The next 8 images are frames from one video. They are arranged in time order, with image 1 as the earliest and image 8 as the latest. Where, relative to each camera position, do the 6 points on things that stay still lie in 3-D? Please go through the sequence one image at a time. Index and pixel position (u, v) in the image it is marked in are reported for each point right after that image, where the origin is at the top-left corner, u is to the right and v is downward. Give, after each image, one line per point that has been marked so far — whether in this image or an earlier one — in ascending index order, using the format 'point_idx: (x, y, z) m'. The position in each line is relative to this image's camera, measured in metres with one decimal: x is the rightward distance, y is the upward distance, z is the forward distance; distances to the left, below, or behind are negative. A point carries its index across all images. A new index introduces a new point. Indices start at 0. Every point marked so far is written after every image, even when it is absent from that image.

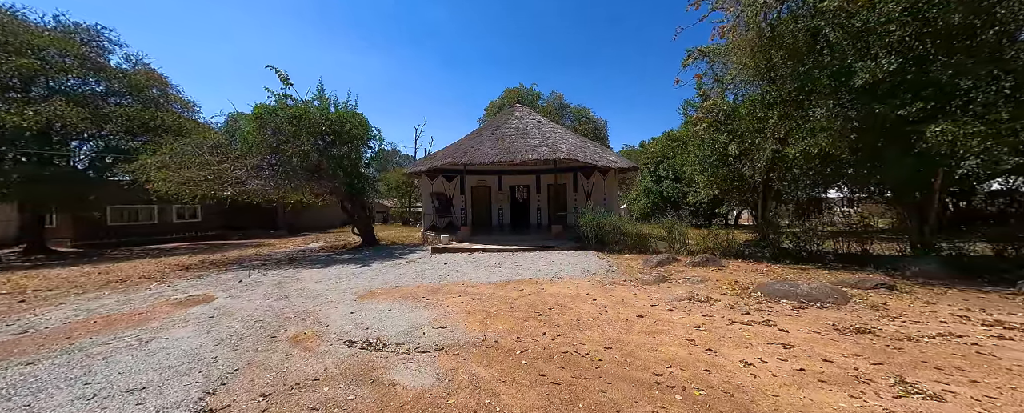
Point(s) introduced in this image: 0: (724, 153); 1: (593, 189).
0: (+5.6, +1.4, +8.4) m
1: (+3.8, +0.8, +14.5) m
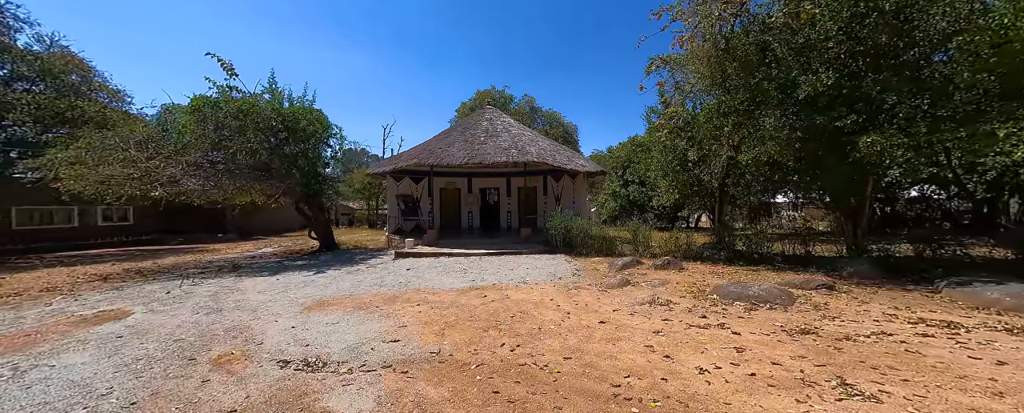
0: (+4.7, +1.3, +8.7) m
1: (+2.3, +0.7, +14.6) m
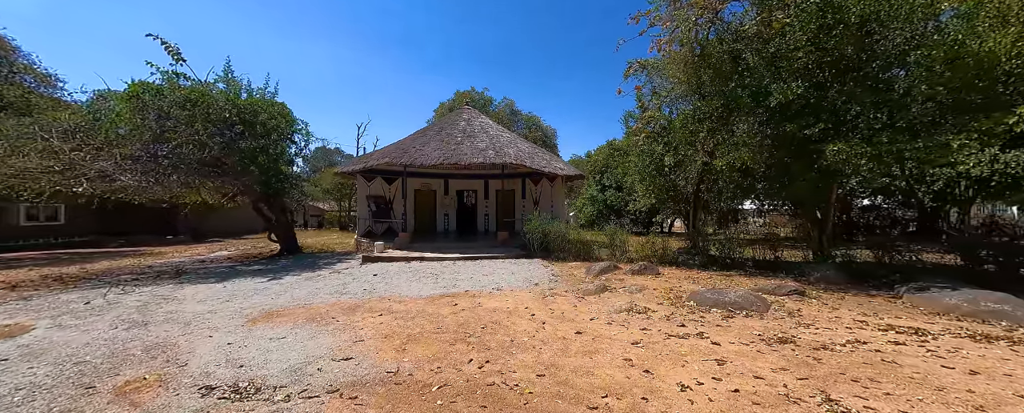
0: (+4.1, +1.2, +8.7) m
1: (+1.2, +0.5, +14.5) m
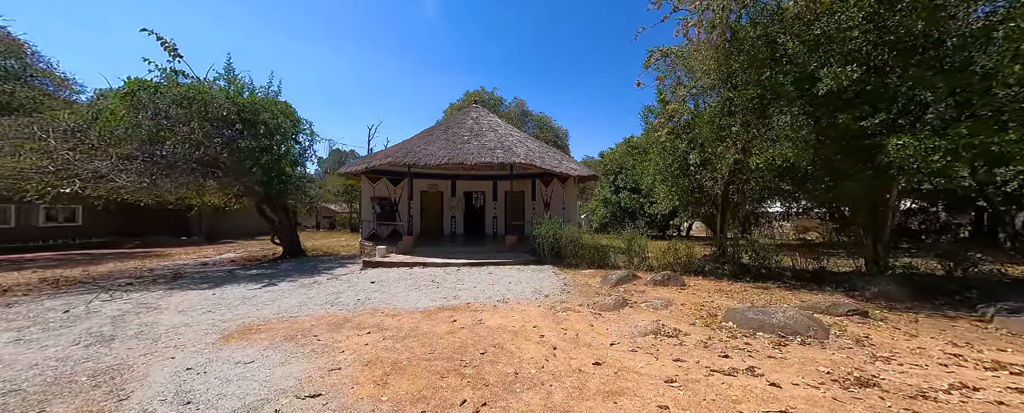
0: (+4.3, +1.1, +8.0) m
1: (+1.7, +0.4, +13.8) m
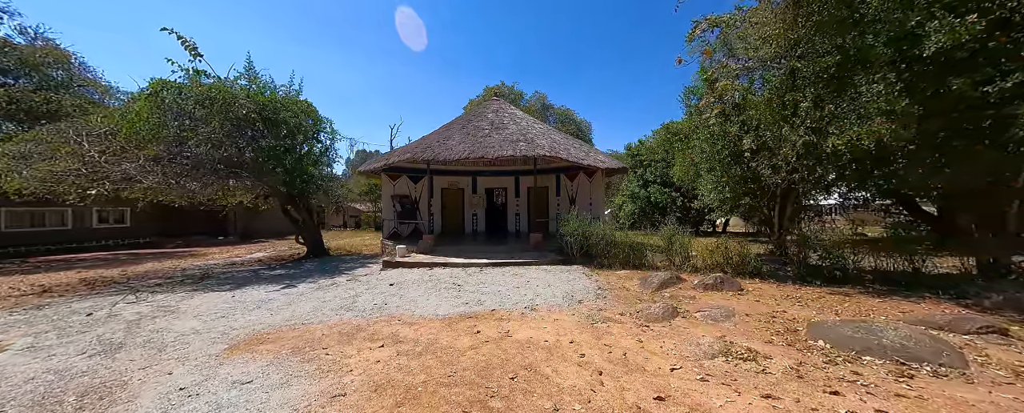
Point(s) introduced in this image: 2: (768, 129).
0: (+4.9, +1.2, +7.0) m
1: (+2.7, +0.6, +13.0) m
2: (+5.0, +1.5, +6.2) m
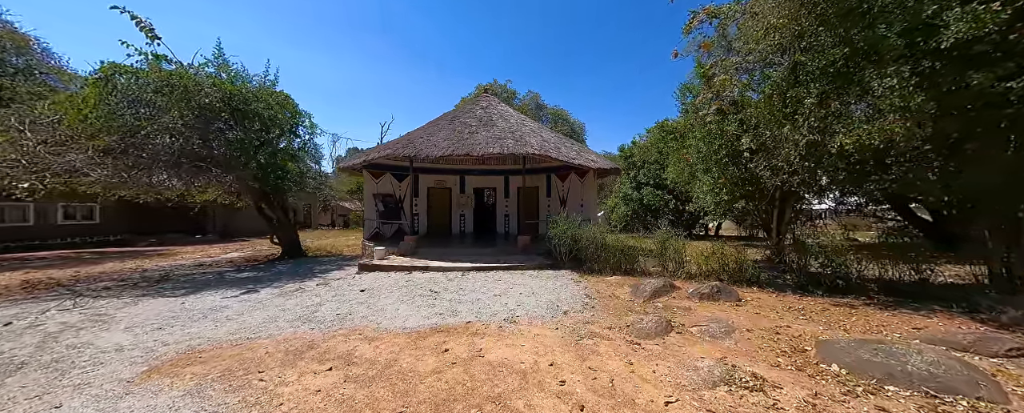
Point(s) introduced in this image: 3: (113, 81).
0: (+4.6, +1.2, +6.6) m
1: (+2.2, +0.5, +12.5) m
2: (+4.7, +1.4, +5.8) m
3: (-9.4, +2.9, +7.5) m
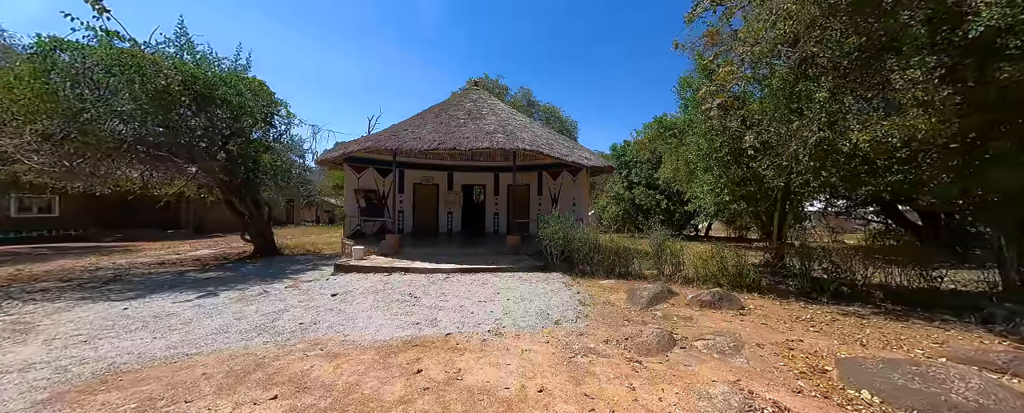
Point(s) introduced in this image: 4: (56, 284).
0: (+4.3, +1.2, +6.2) m
1: (+1.8, +0.6, +12.1) m
2: (+4.5, +1.4, +5.4) m
3: (-9.6, +3.1, +6.7) m
4: (-10.1, -1.7, +7.1) m
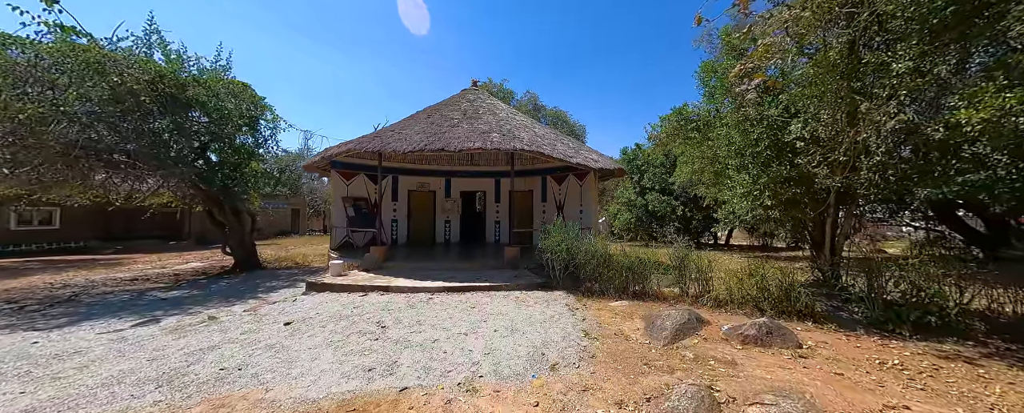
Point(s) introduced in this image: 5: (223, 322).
0: (+4.2, +1.1, +5.1) m
1: (+1.9, +0.3, +11.0) m
2: (+4.3, +1.3, +4.3) m
3: (-9.7, +2.8, +6.1) m
4: (-10.2, -2.0, +6.4) m
5: (-4.5, -1.8, +5.0) m
